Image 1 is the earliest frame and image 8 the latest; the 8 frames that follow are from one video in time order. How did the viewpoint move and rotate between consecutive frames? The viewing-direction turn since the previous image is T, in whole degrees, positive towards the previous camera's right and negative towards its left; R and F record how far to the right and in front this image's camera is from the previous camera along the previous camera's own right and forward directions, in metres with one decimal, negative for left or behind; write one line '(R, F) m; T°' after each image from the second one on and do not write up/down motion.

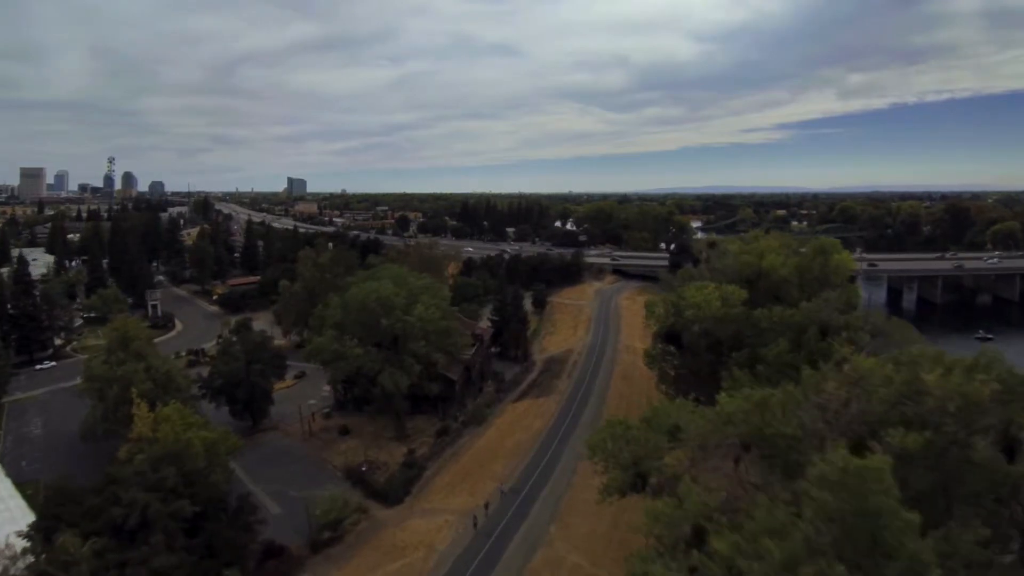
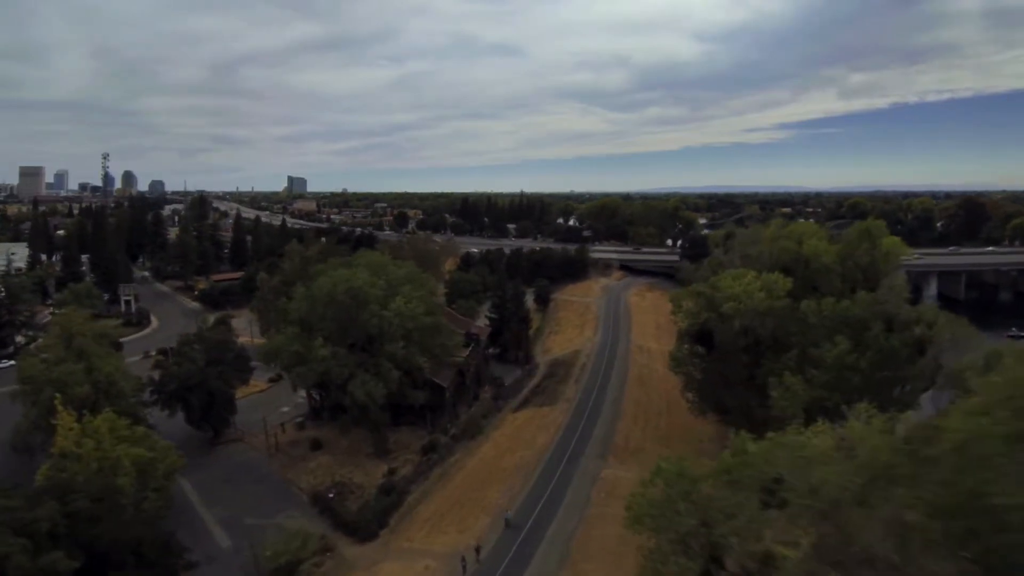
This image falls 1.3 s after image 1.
(0.0, +5.5) m; 0°
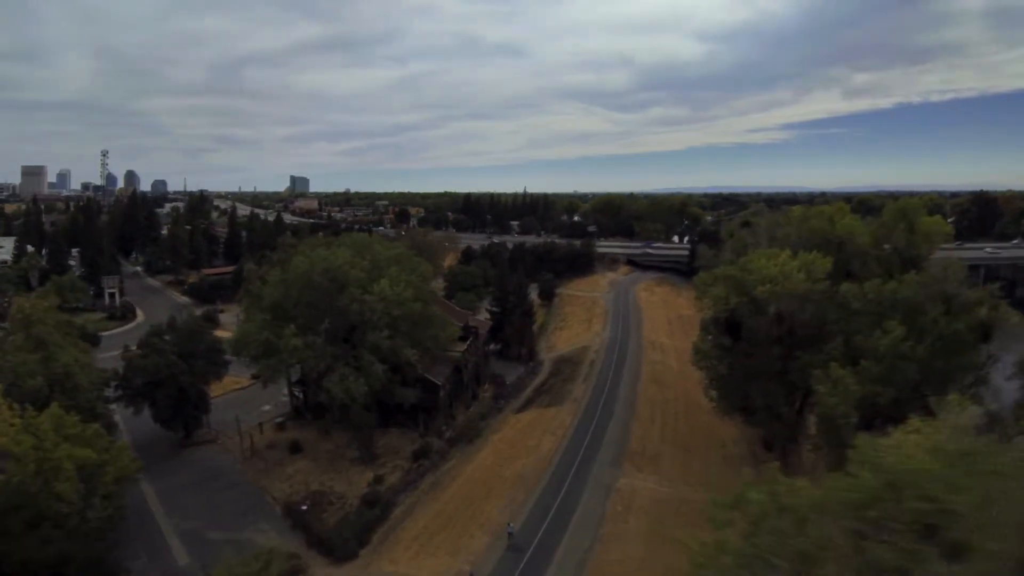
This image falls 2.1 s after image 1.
(0.0, +3.5) m; 0°
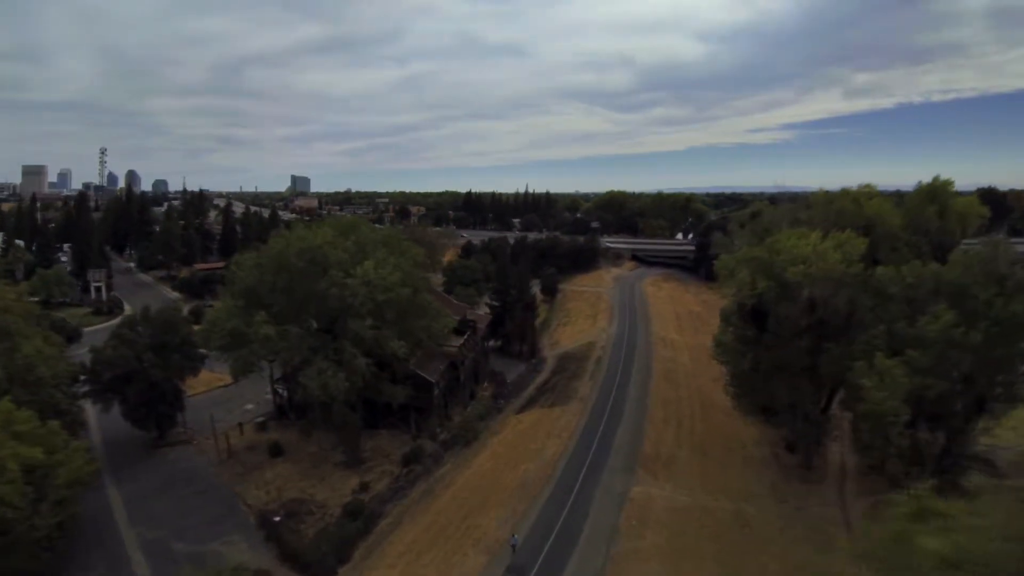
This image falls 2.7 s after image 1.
(0.0, +2.6) m; 0°
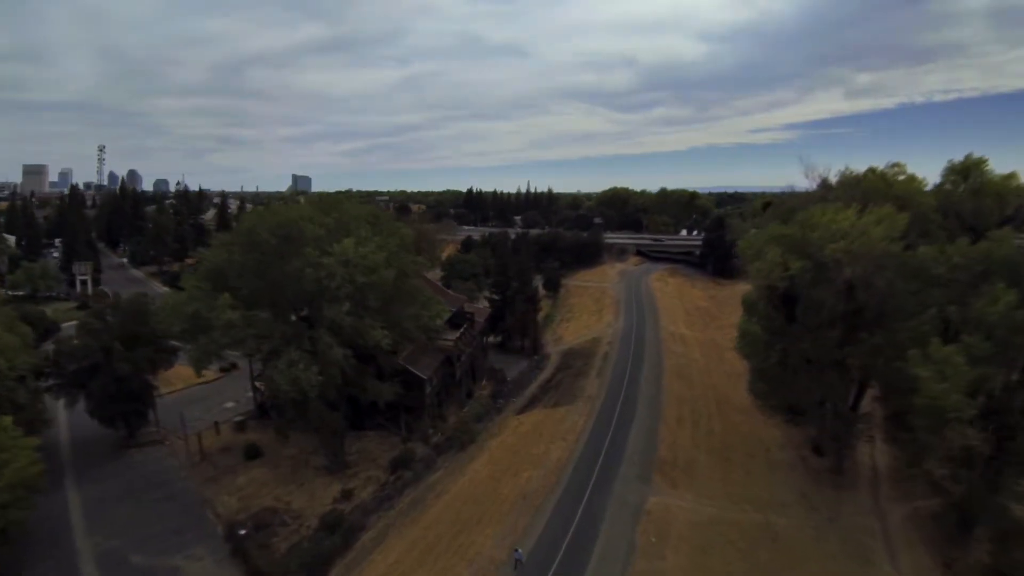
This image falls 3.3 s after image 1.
(0.0, +2.6) m; 0°
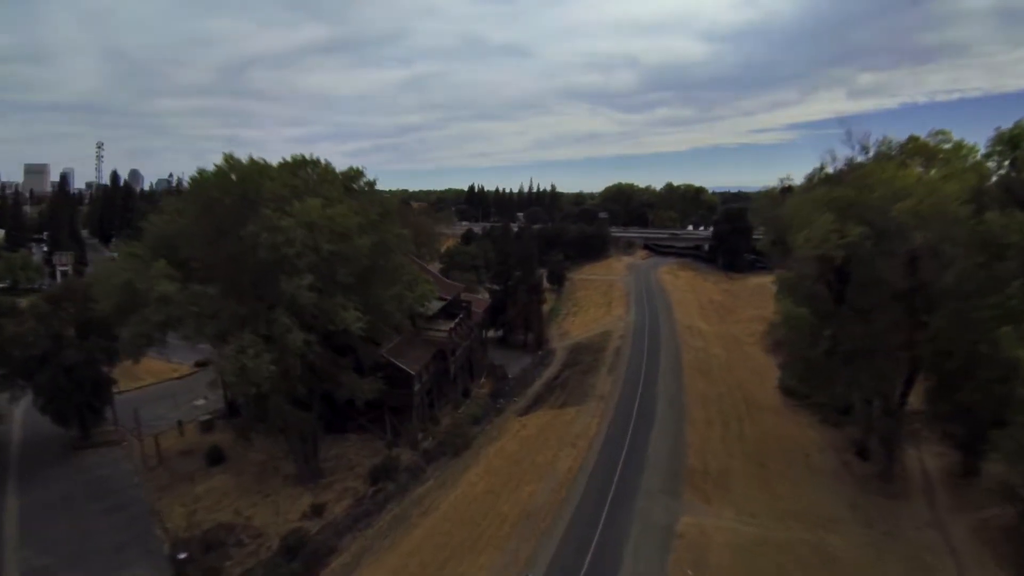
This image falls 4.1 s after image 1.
(0.0, +3.3) m; 0°
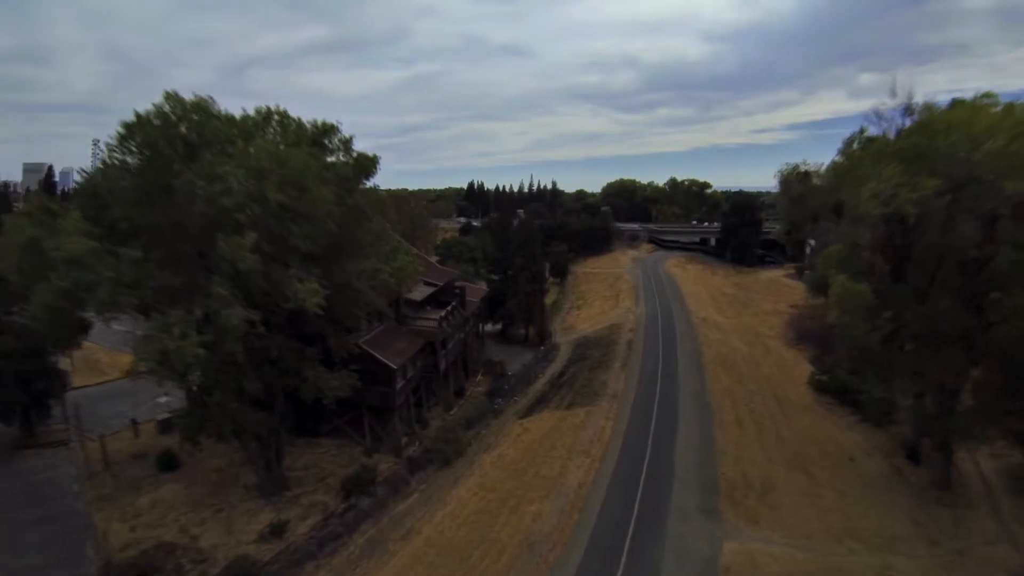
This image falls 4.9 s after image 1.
(0.0, +3.1) m; 0°
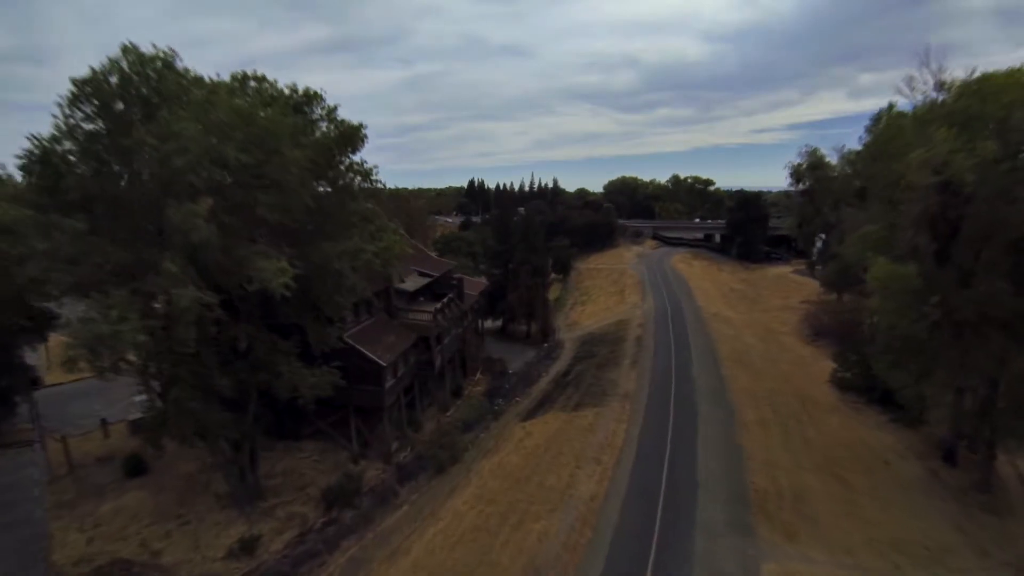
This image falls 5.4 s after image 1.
(0.0, +1.8) m; 0°
